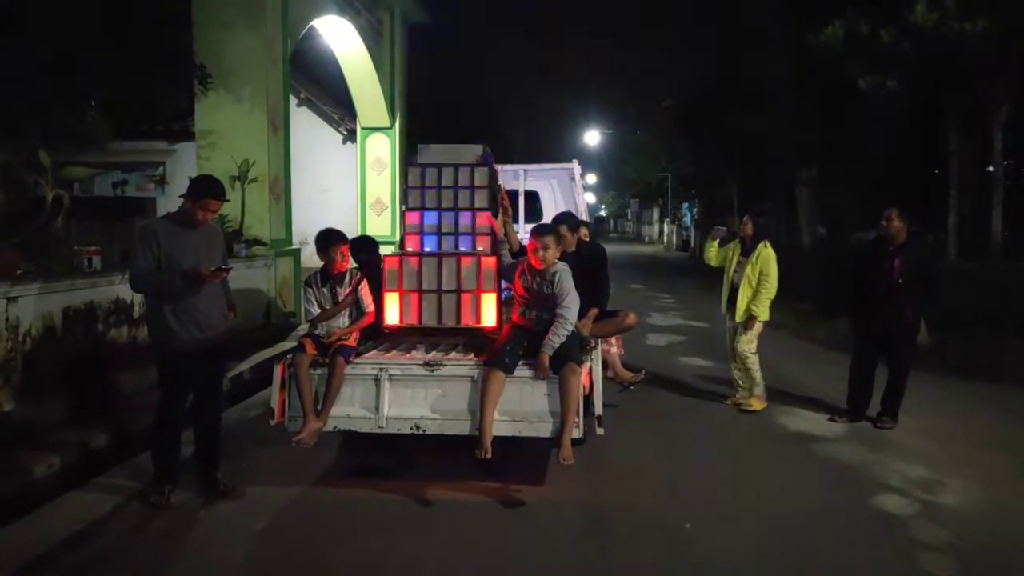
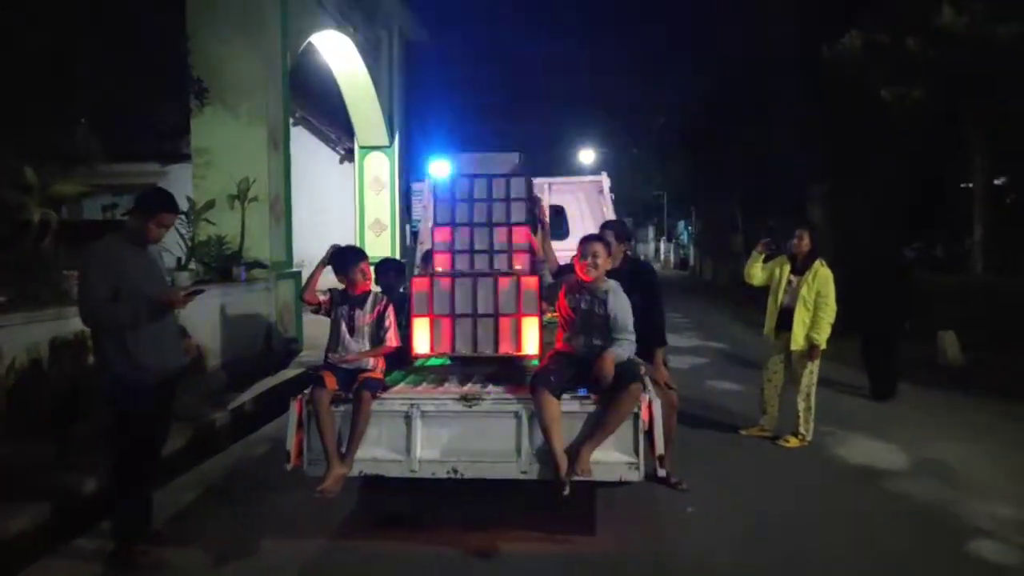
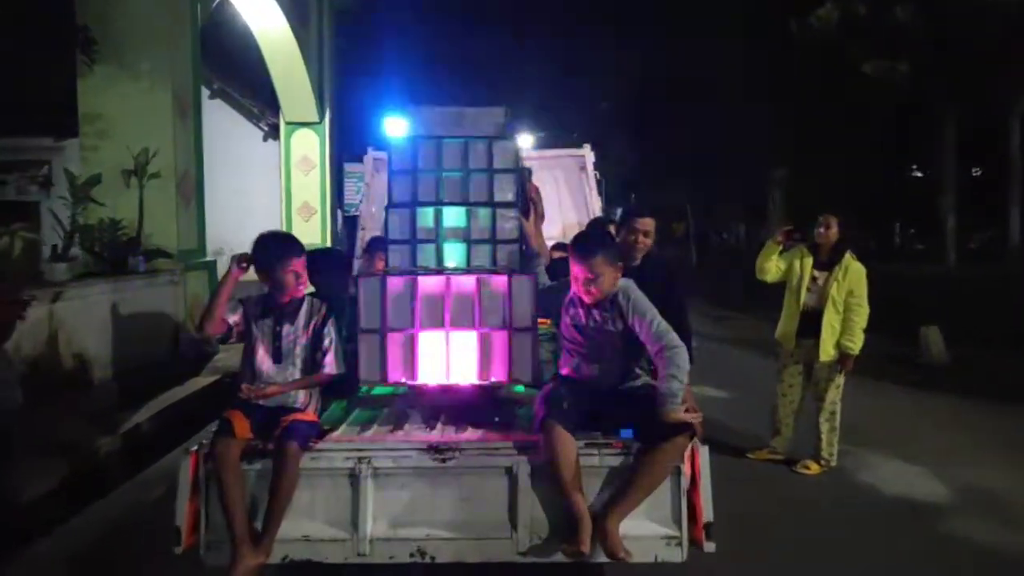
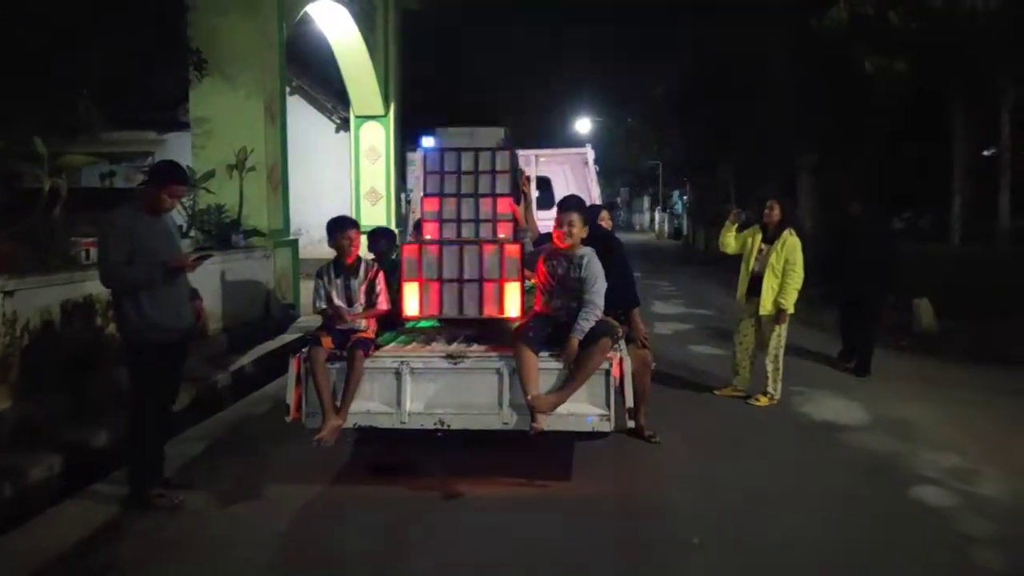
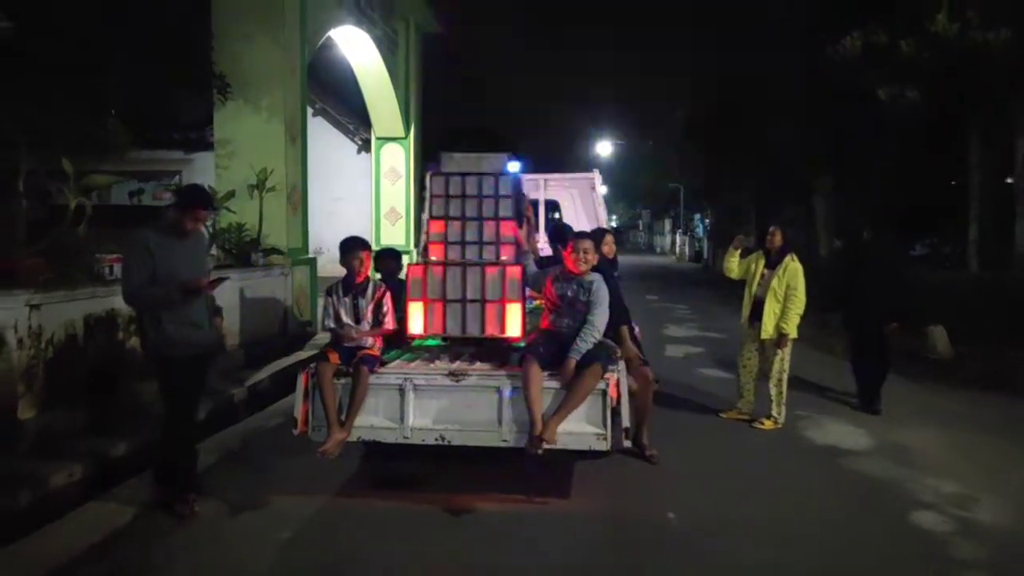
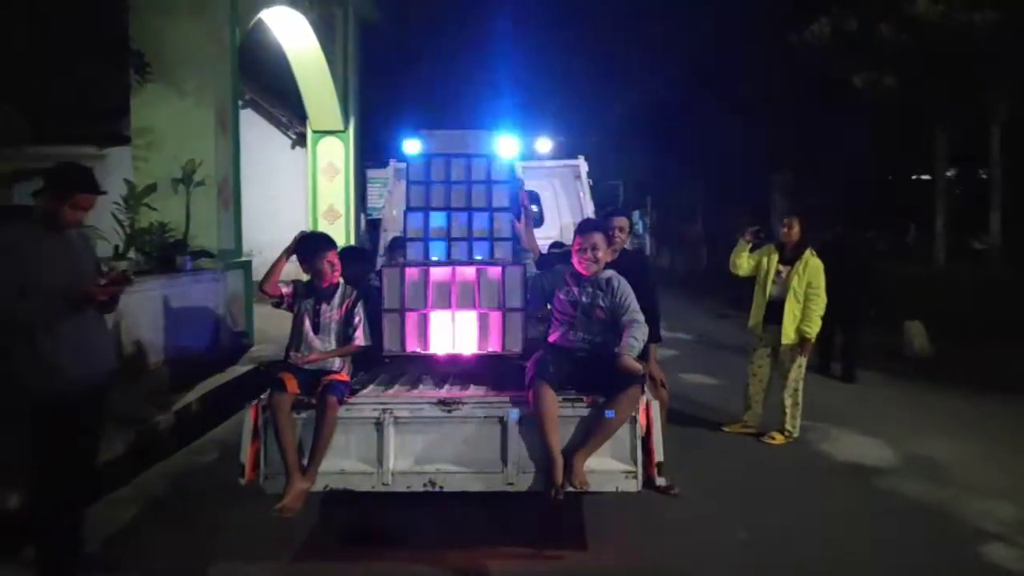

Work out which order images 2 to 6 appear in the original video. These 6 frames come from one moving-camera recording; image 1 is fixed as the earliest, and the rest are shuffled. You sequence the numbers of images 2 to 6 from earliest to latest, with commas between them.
5, 4, 2, 6, 3
